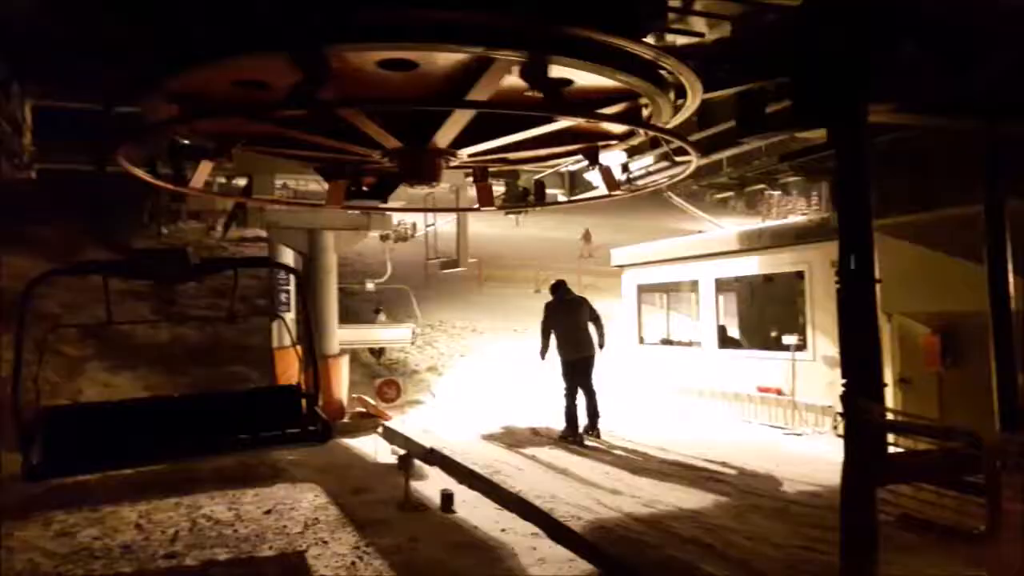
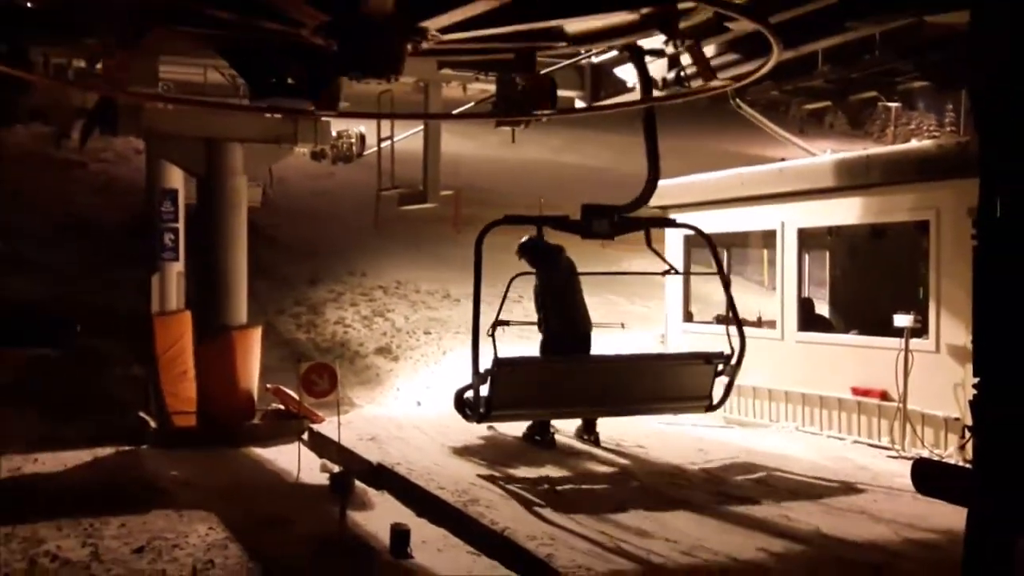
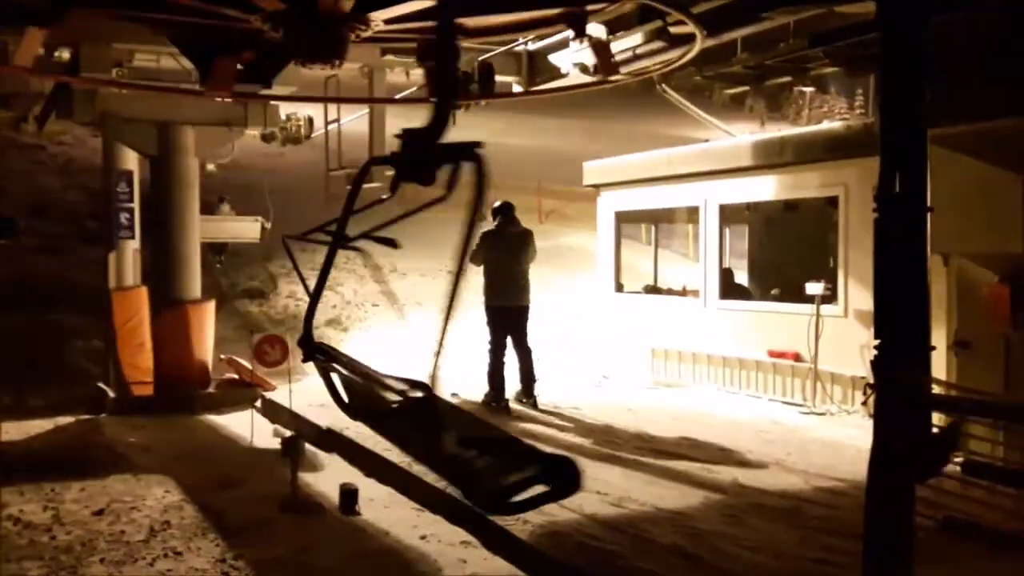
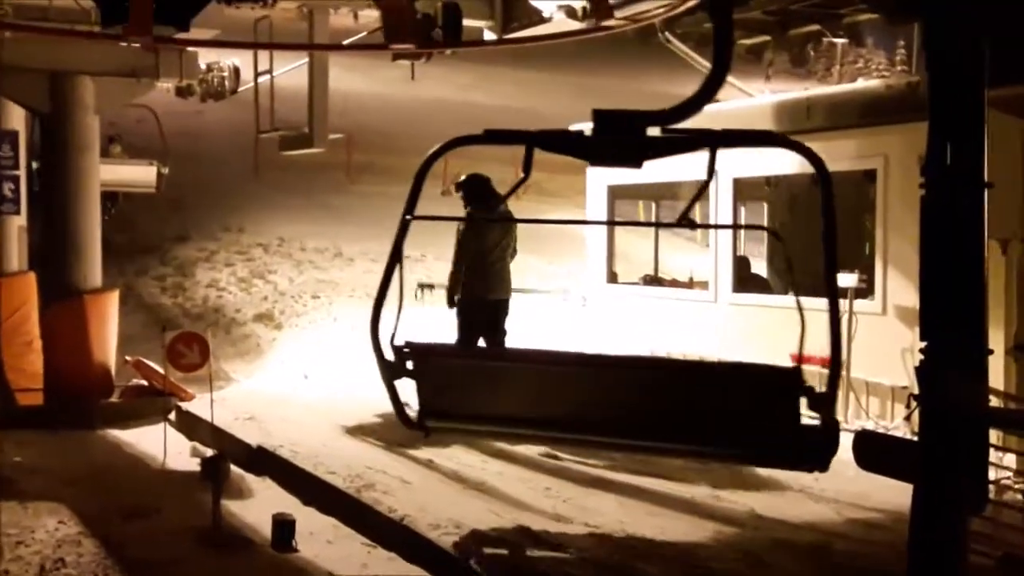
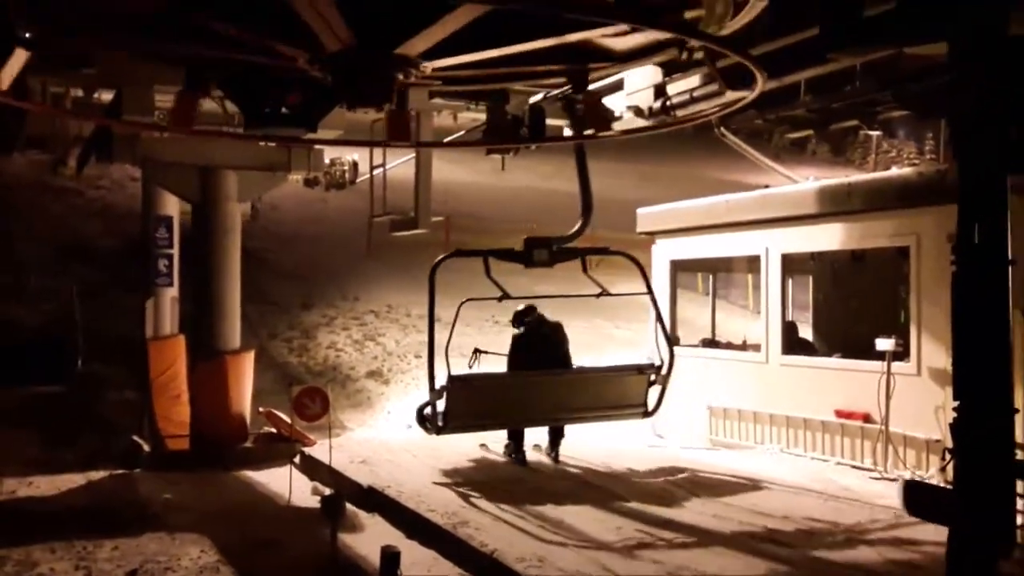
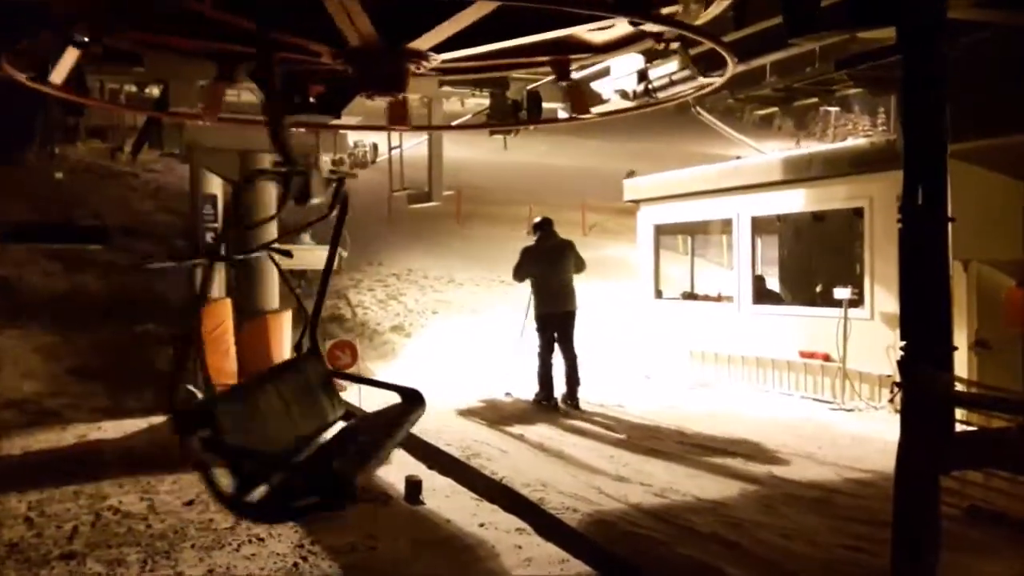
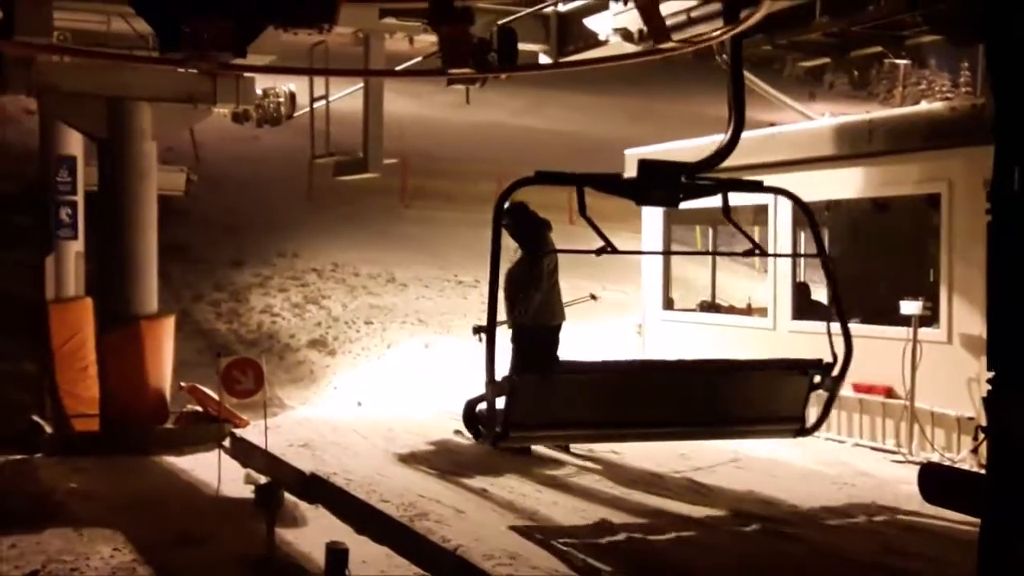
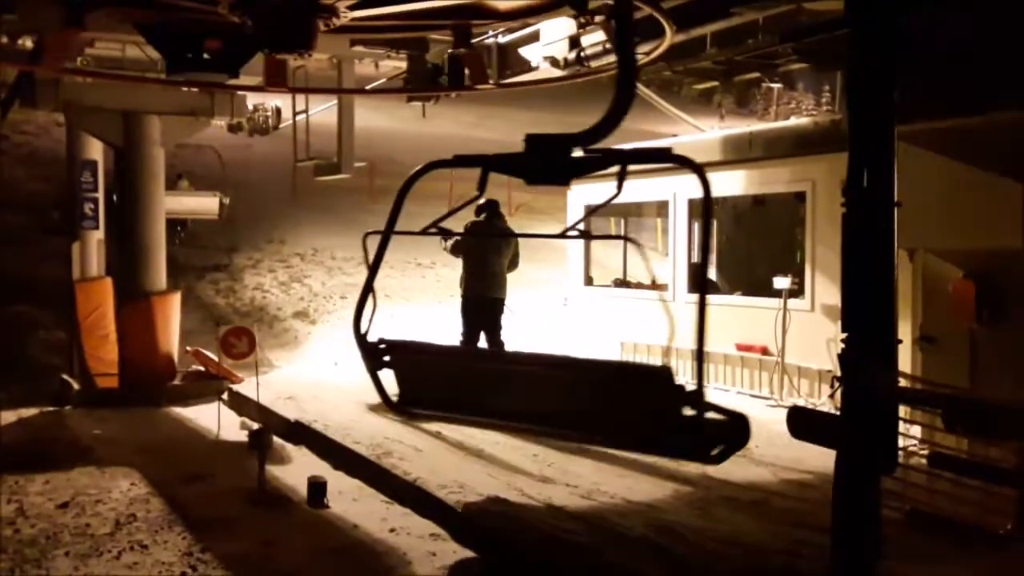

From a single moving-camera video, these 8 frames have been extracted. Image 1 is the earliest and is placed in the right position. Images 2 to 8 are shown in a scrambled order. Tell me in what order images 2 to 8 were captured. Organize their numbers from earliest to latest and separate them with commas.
6, 3, 8, 4, 7, 2, 5
